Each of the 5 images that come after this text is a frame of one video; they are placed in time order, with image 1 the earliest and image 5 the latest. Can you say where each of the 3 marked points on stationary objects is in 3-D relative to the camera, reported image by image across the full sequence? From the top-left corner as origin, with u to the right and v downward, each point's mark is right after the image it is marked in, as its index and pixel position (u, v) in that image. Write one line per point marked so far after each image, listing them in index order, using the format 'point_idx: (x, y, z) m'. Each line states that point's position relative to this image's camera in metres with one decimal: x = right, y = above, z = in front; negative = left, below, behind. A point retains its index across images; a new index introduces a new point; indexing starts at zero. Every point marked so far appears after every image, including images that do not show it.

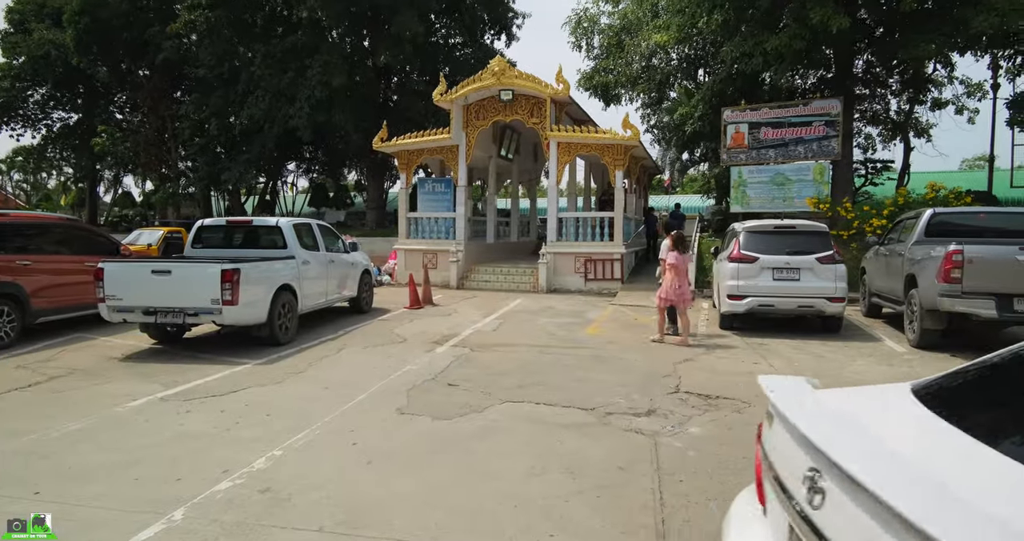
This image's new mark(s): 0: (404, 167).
0: (-2.8, +2.7, +17.2) m
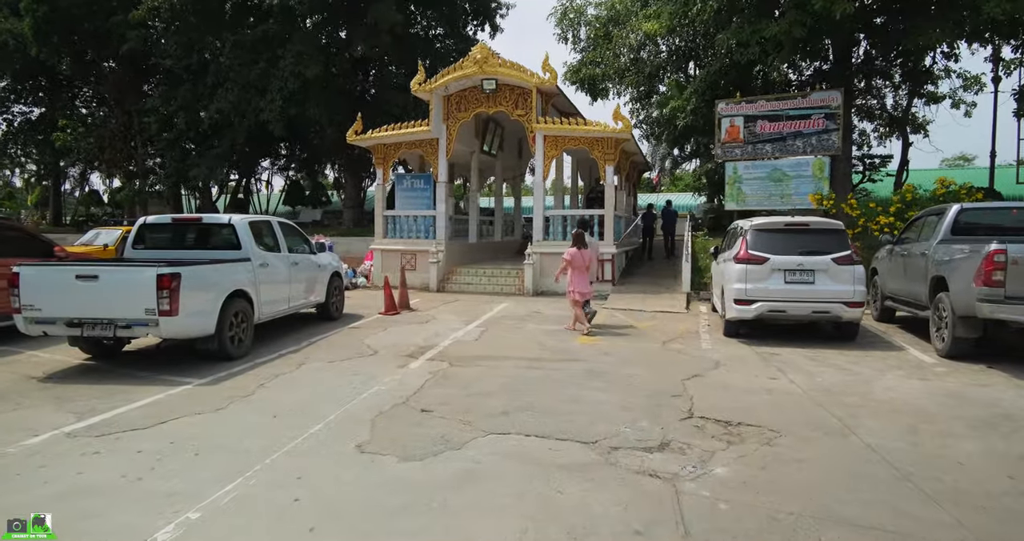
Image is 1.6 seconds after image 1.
0: (-3.2, +2.7, +16.2) m
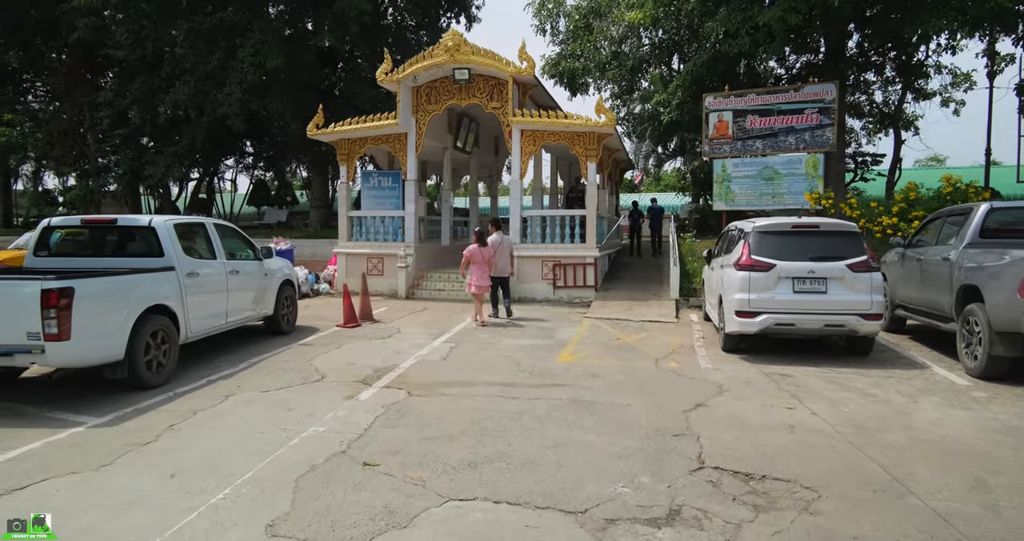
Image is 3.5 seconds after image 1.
0: (-3.8, +2.6, +15.0) m
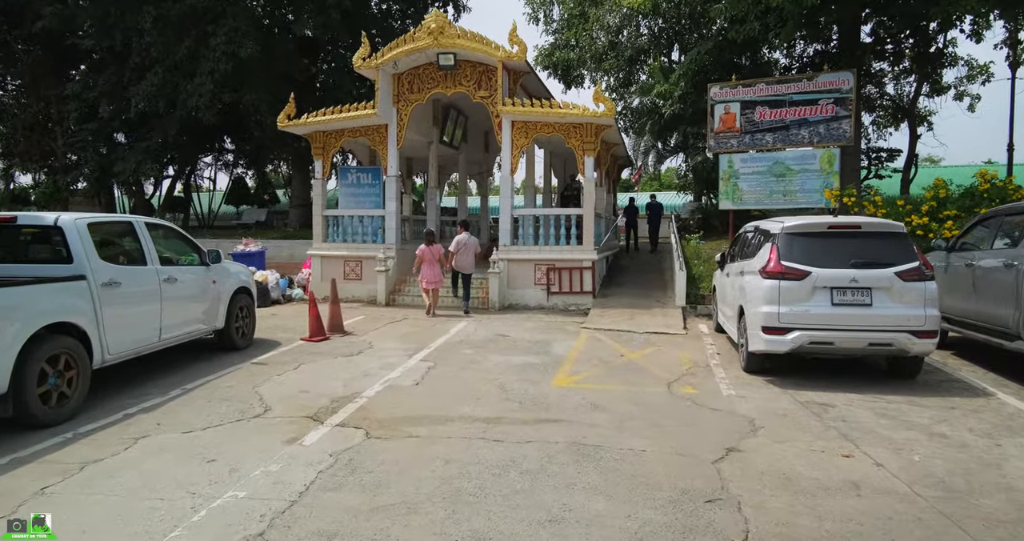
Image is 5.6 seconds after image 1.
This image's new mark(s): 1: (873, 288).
0: (-4.0, +2.5, +13.8) m
1: (+3.4, -0.2, +6.1) m
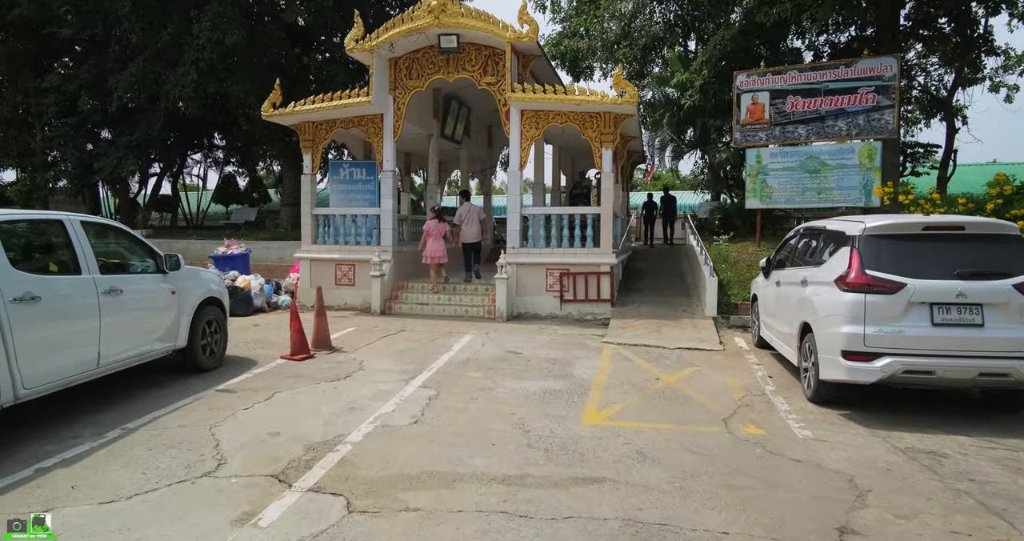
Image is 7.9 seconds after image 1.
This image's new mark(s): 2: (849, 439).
0: (-3.9, +2.4, +12.5) m
1: (+3.5, -0.3, +4.9) m
2: (+2.4, -1.2, +4.8) m
